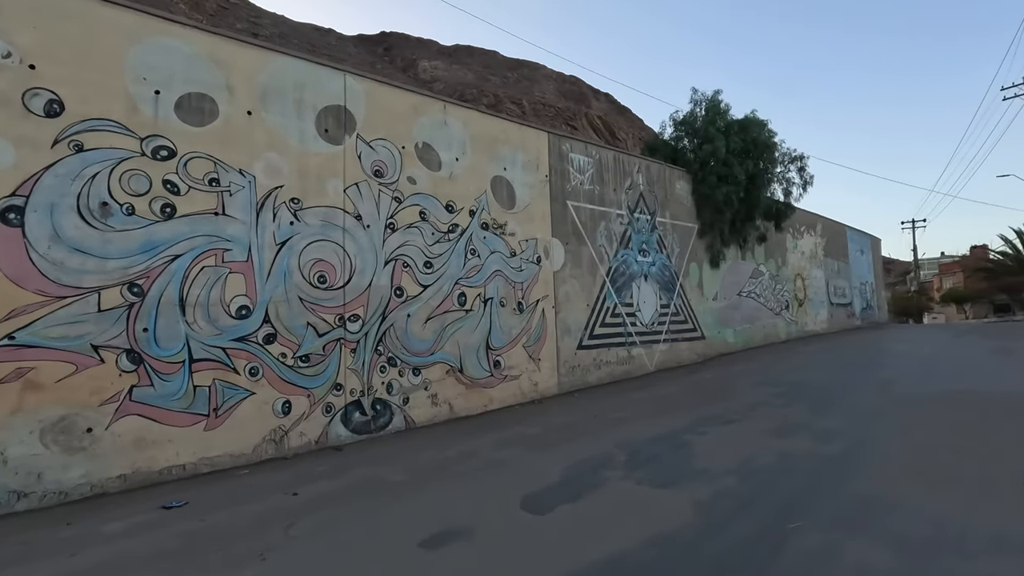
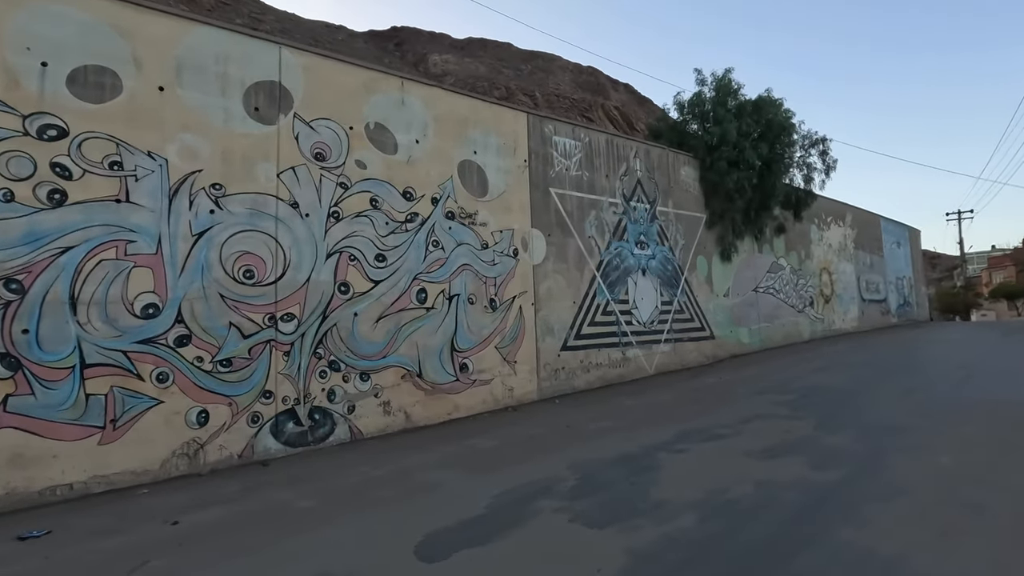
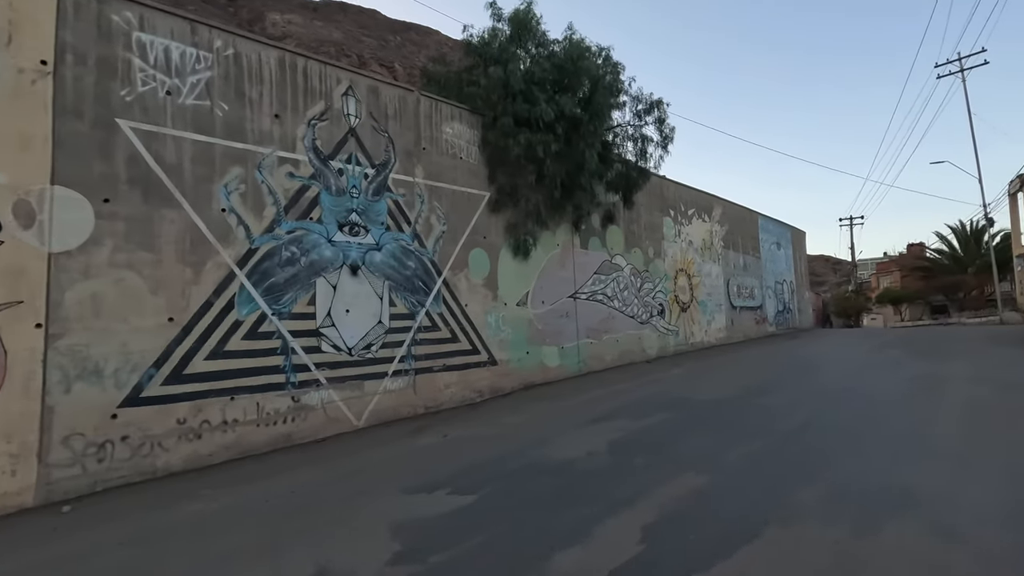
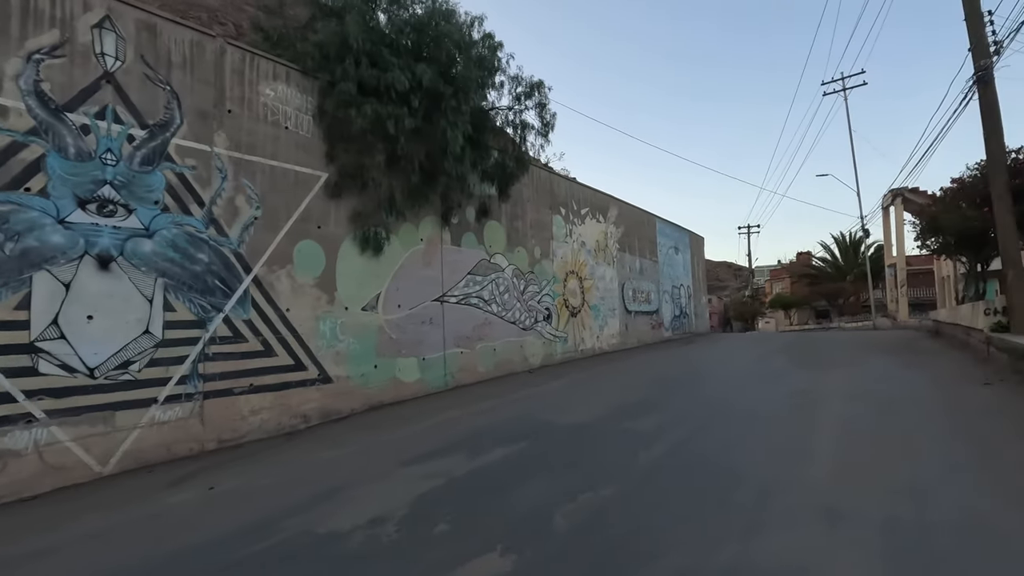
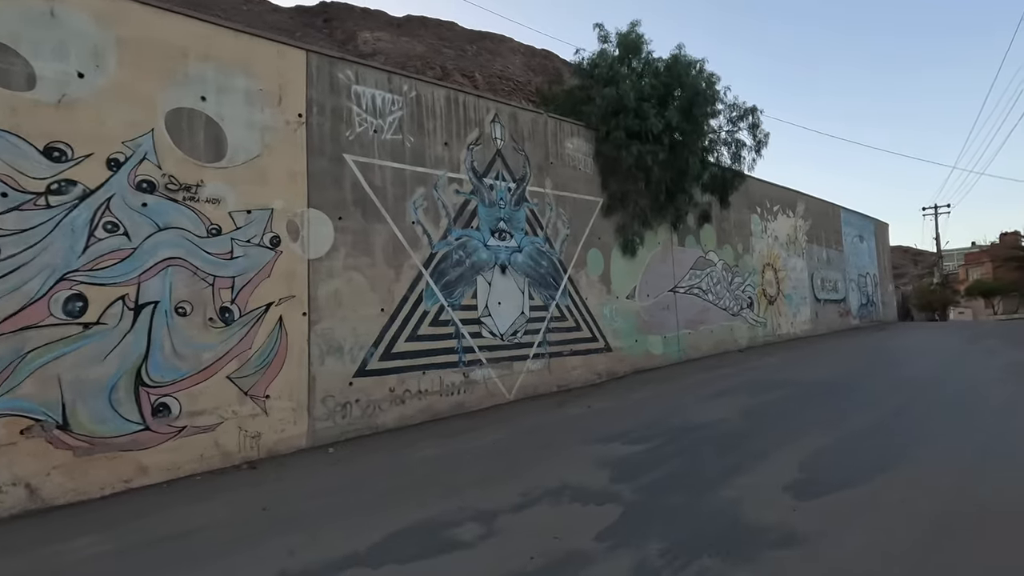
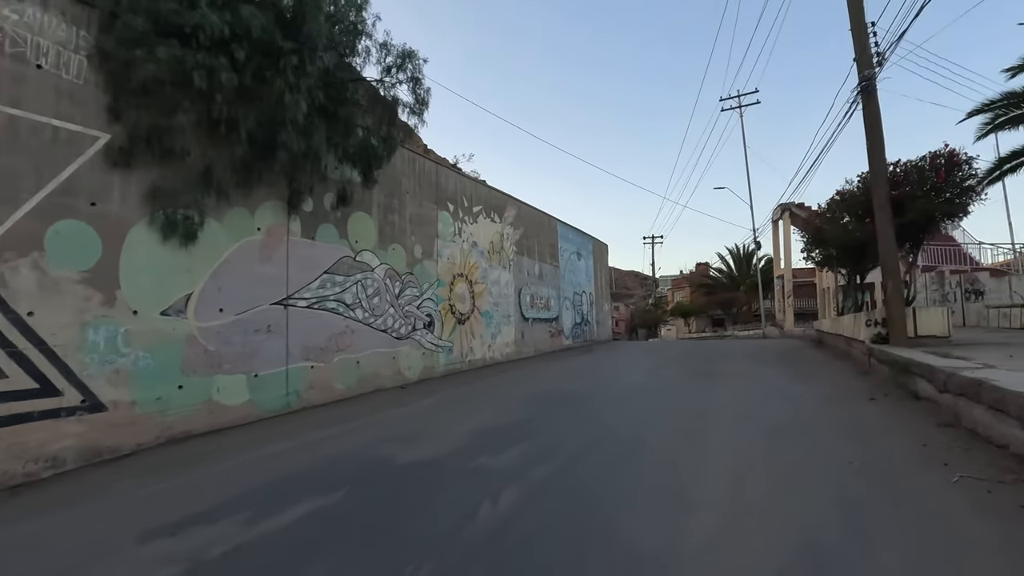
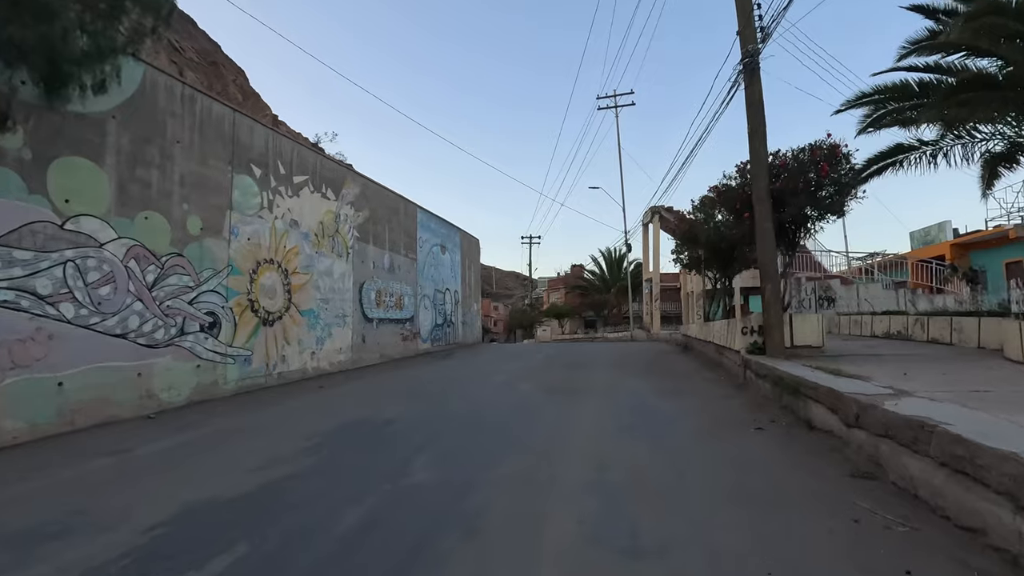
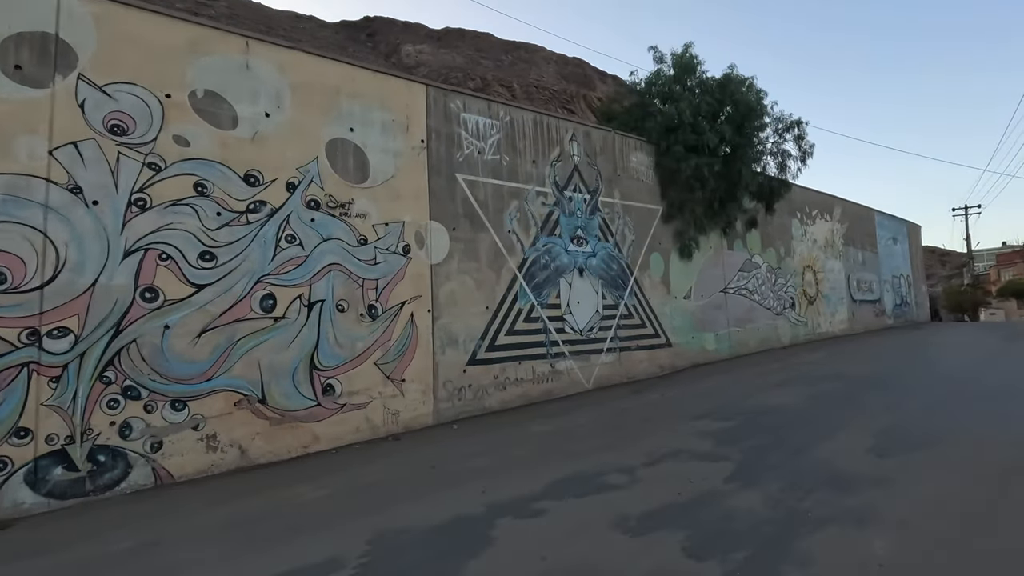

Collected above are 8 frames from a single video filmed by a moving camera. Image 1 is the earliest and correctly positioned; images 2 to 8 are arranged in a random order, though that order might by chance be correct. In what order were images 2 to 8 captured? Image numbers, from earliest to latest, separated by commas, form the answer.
2, 8, 5, 3, 4, 6, 7
